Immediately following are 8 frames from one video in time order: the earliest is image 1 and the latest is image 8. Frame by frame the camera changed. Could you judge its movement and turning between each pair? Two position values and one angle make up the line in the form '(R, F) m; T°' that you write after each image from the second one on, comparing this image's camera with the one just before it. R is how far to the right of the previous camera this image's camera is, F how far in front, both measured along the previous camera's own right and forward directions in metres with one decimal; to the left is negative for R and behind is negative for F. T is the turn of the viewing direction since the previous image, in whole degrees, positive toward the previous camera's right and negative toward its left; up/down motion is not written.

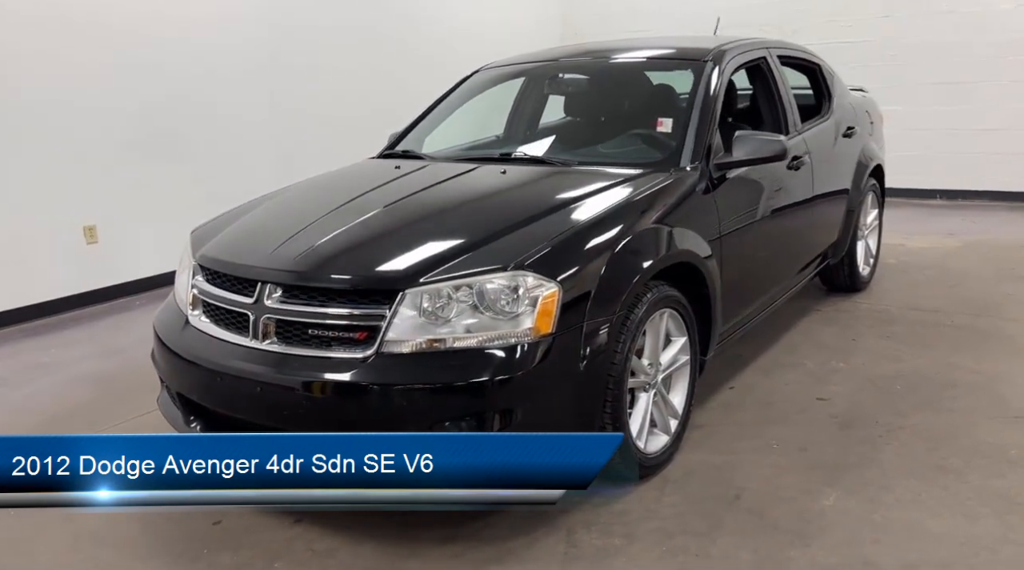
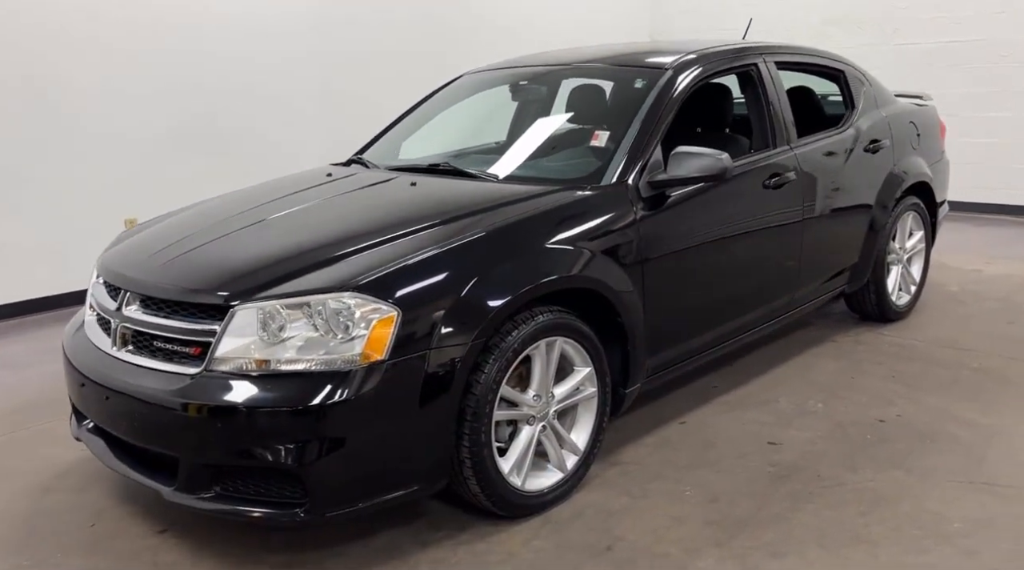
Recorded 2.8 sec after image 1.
(+0.7, +0.2) m; -10°
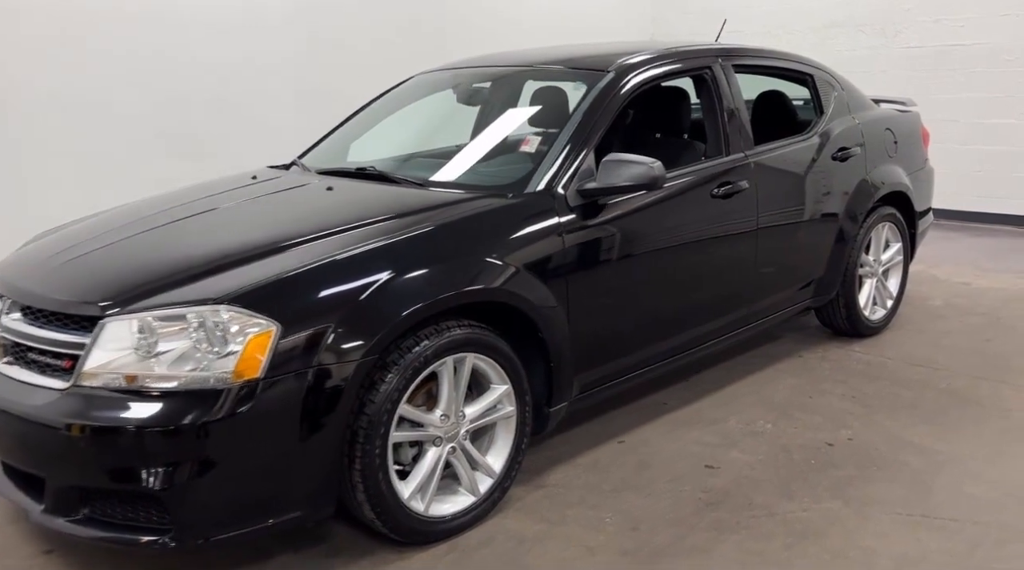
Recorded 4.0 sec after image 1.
(+0.3, +0.1) m; -1°
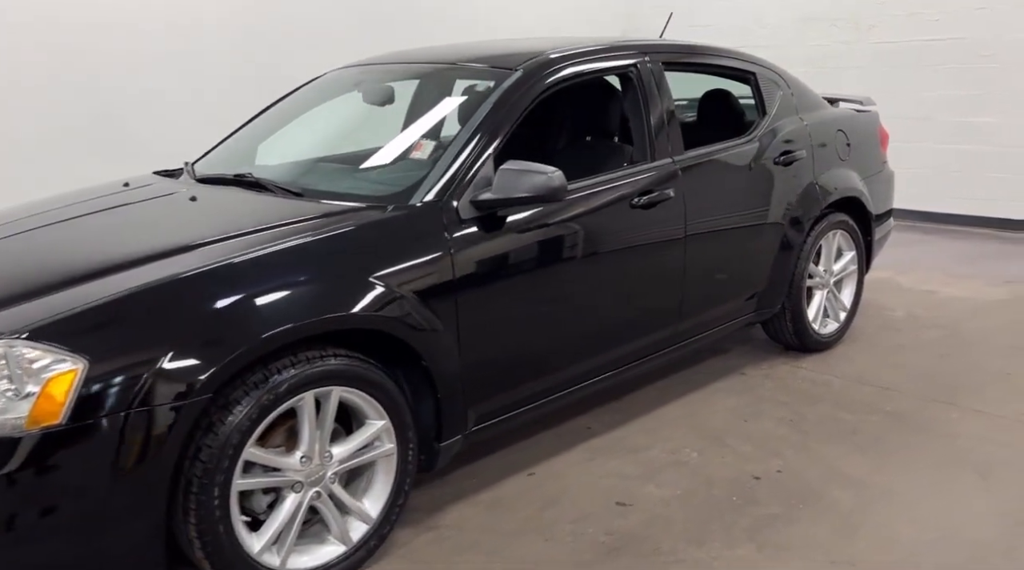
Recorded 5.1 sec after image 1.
(+0.3, +0.2) m; 0°
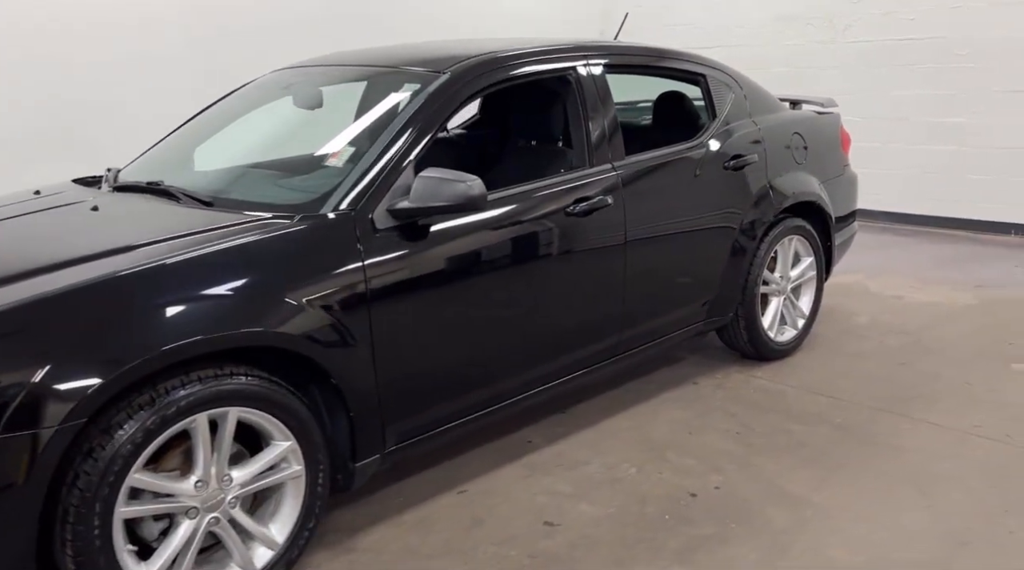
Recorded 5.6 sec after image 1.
(+0.2, +0.1) m; 0°
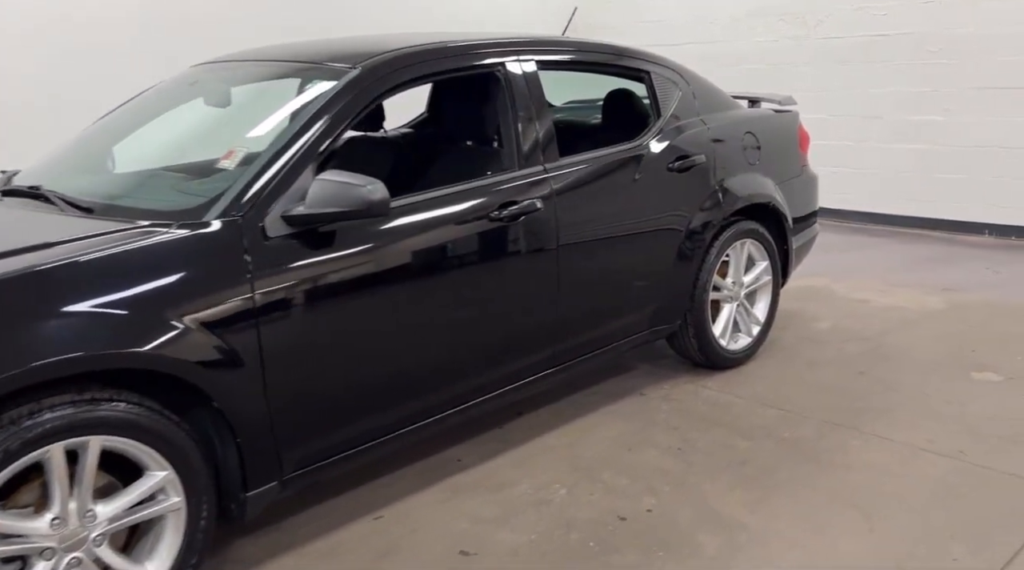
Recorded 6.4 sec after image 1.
(+0.2, +0.2) m; +1°
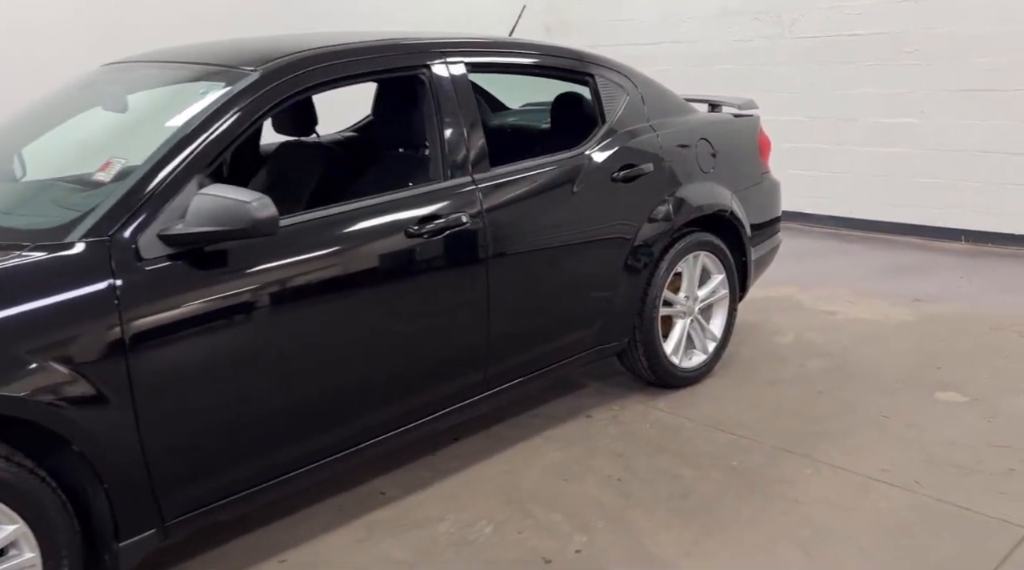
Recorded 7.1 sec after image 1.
(+0.2, +0.2) m; +1°
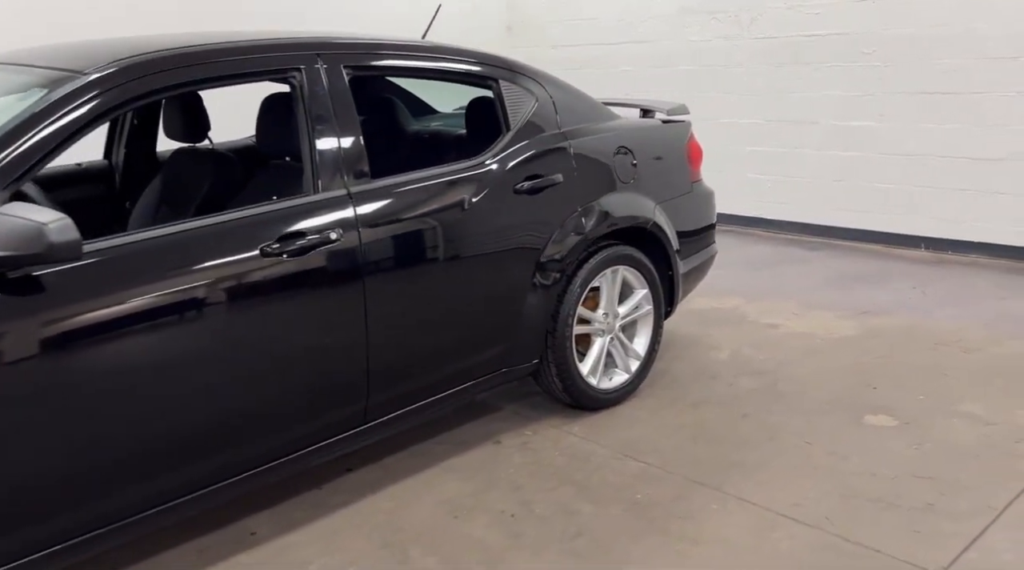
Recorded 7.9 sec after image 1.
(+0.3, +0.2) m; +1°
